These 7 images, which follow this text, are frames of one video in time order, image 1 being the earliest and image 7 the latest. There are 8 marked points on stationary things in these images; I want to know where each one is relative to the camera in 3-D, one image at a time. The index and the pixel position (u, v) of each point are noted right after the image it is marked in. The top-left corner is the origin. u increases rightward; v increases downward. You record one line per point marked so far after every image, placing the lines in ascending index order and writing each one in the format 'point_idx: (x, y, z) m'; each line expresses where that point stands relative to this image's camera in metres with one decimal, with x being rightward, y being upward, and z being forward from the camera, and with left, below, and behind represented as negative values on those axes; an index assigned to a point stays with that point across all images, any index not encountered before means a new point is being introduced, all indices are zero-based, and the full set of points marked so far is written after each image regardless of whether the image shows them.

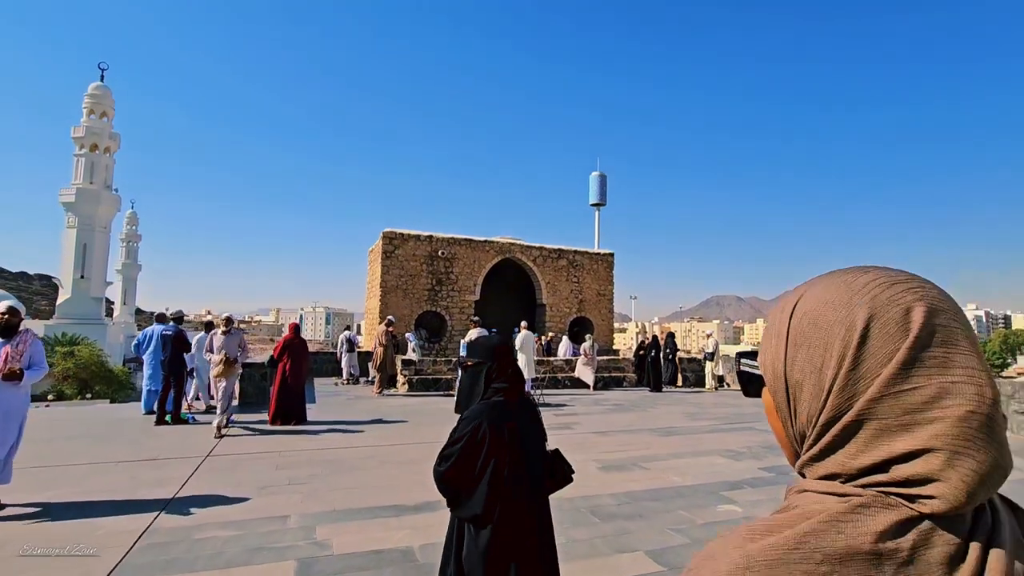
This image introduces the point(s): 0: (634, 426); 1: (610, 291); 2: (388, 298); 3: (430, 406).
0: (+1.9, -2.1, +7.9) m
1: (+3.7, -0.1, +19.8) m
2: (-4.0, -0.3, +16.5) m
3: (-1.5, -2.2, +9.7) m
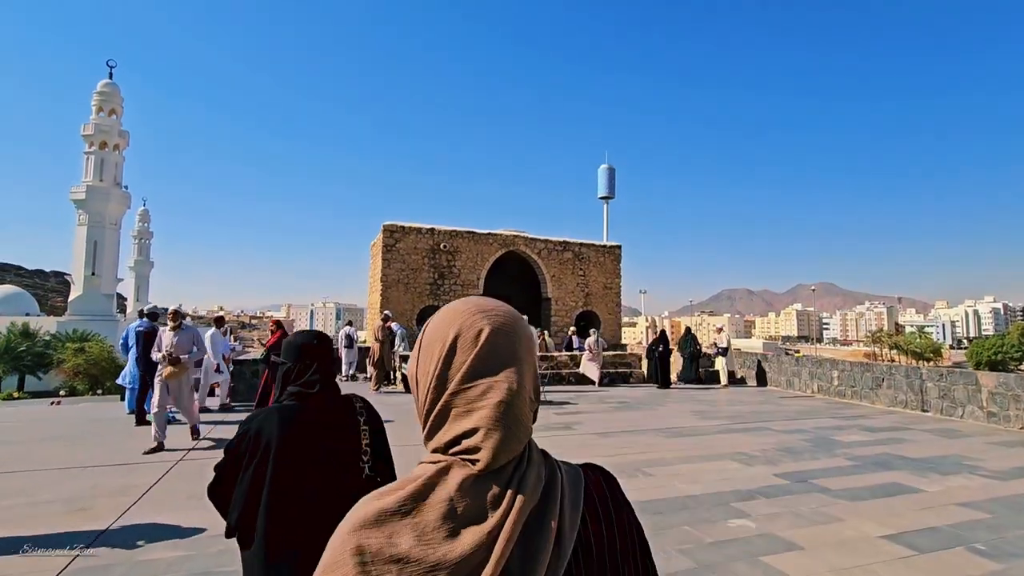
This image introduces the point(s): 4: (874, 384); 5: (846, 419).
0: (+1.8, -2.0, +7.4) m
1: (+3.9, +0.1, +19.3) m
2: (-3.9, -0.1, +16.2) m
3: (-1.5, -2.1, +9.3) m
4: (+6.7, -1.8, +9.5) m
5: (+5.2, -2.0, +8.0) m
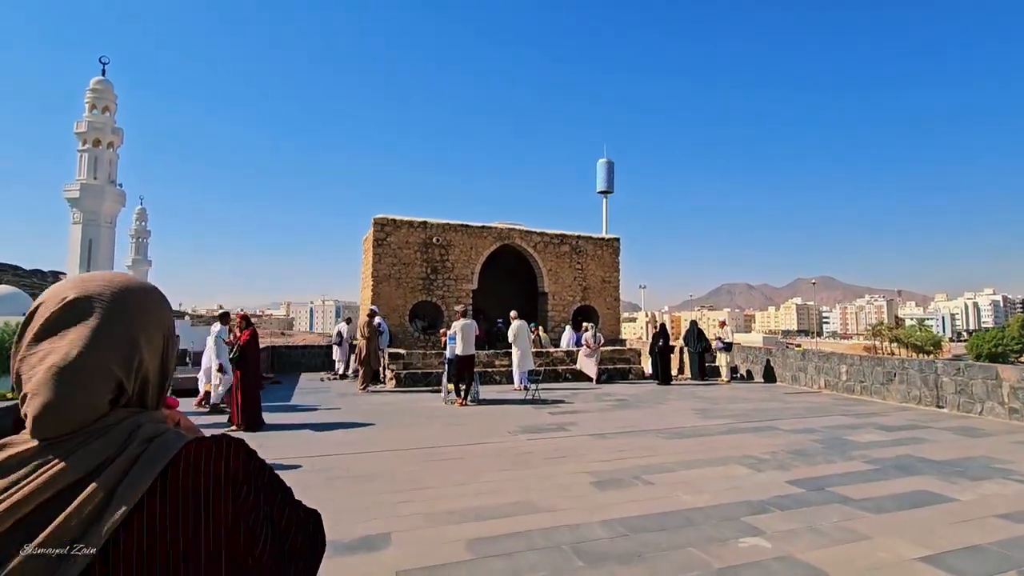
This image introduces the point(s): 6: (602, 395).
0: (+1.7, -1.8, +6.9) m
1: (+3.8, +0.4, +18.8) m
2: (-4.1, 0.0, +15.7) m
3: (-1.7, -2.0, +8.8) m
4: (+6.6, -1.6, +9.1) m
5: (+5.1, -1.9, +7.5) m
6: (+1.7, -2.0, +9.7) m
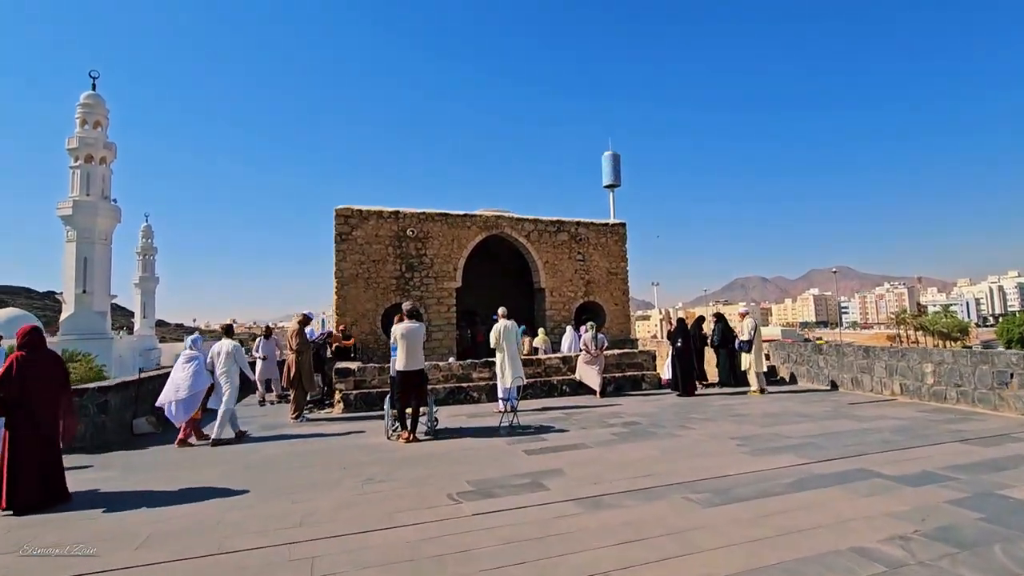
0: (+1.3, -1.6, +4.5) m
1: (+3.5, +0.6, +16.4) m
2: (-4.4, -0.1, +13.4) m
3: (-2.0, -1.9, +6.5) m
4: (+6.1, -1.2, +6.5) m
5: (+4.6, -1.5, +5.0) m
6: (+1.3, -1.8, +7.2) m
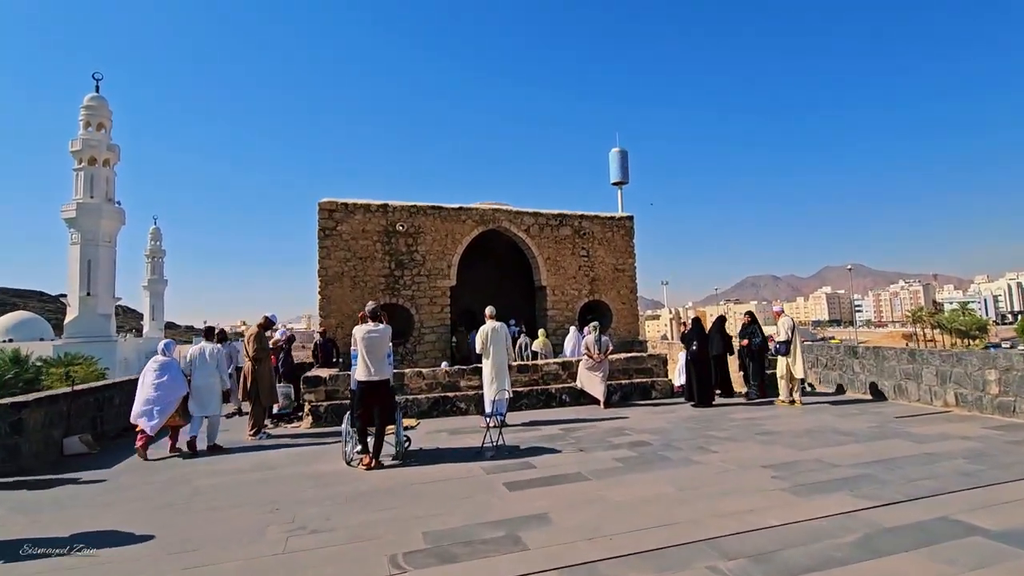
0: (+1.1, -1.6, +3.5) m
1: (+3.5, +0.7, +15.3) m
2: (-4.4, 0.0, +12.4) m
3: (-2.2, -1.9, +5.5) m
4: (+6.0, -1.1, +5.4) m
5: (+4.4, -1.4, +3.9) m
6: (+1.1, -1.8, +6.2) m
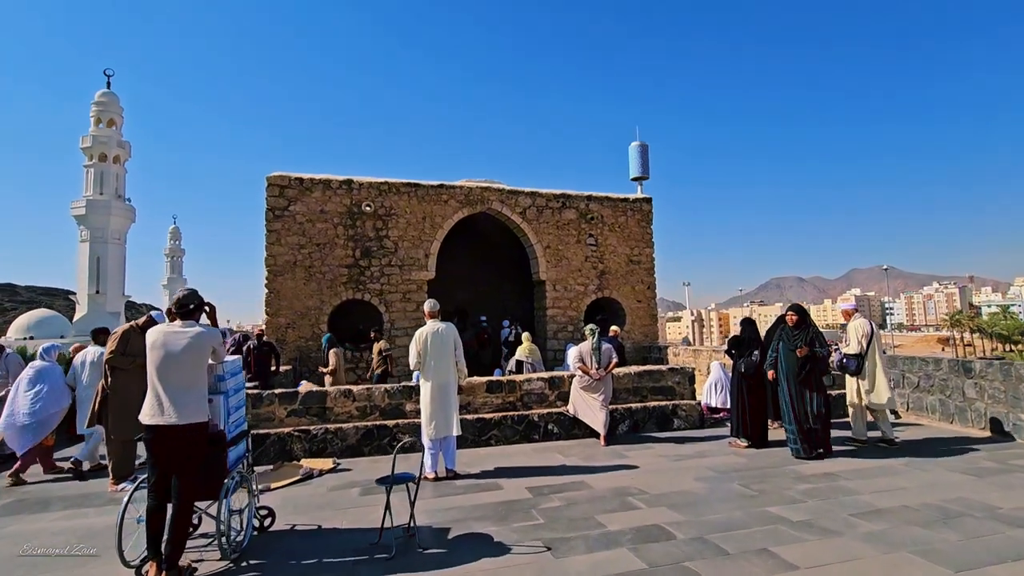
0: (+0.5, -1.4, +1.1) m
1: (+3.3, +0.8, +12.8) m
2: (-4.7, +0.1, +10.3) m
3: (-2.7, -1.7, +3.2) m
4: (+5.5, -1.0, +2.8) m
5: (+3.9, -1.3, +1.4) m
6: (+0.7, -1.6, +3.8) m
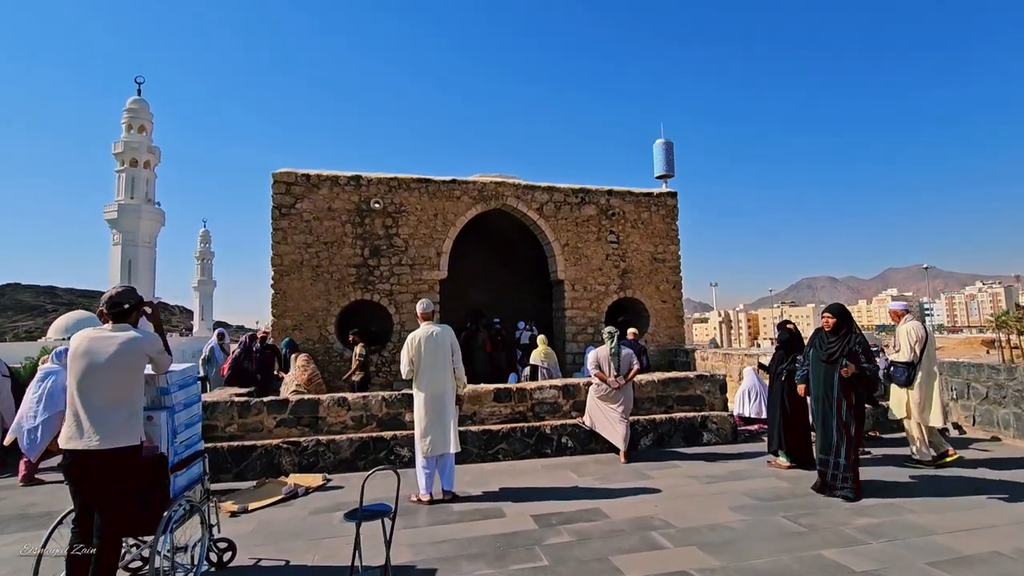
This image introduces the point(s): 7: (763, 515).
0: (+0.4, -1.4, +0.5) m
1: (+3.7, +0.8, +12.1) m
2: (-4.4, +0.1, +9.9) m
3: (-2.8, -1.7, +2.8) m
4: (+5.4, -0.9, +2.0) m
5: (+3.8, -1.3, +0.7) m
6: (+0.7, -1.6, +3.2) m
7: (+1.8, -1.6, +3.6) m
